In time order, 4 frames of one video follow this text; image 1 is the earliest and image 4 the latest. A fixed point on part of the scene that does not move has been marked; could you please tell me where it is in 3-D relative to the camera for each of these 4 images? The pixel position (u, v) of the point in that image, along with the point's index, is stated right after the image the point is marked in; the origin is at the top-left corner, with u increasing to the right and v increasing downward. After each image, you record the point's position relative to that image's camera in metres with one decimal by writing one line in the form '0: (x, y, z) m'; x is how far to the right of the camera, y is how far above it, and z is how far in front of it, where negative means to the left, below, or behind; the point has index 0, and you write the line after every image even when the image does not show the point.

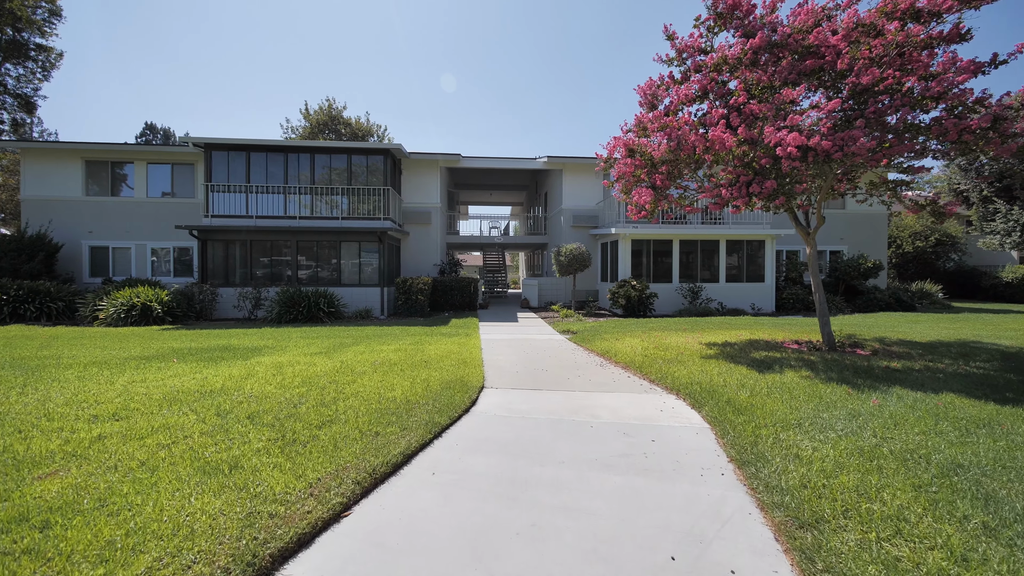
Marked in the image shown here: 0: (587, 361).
0: (+1.3, -1.2, +8.2) m
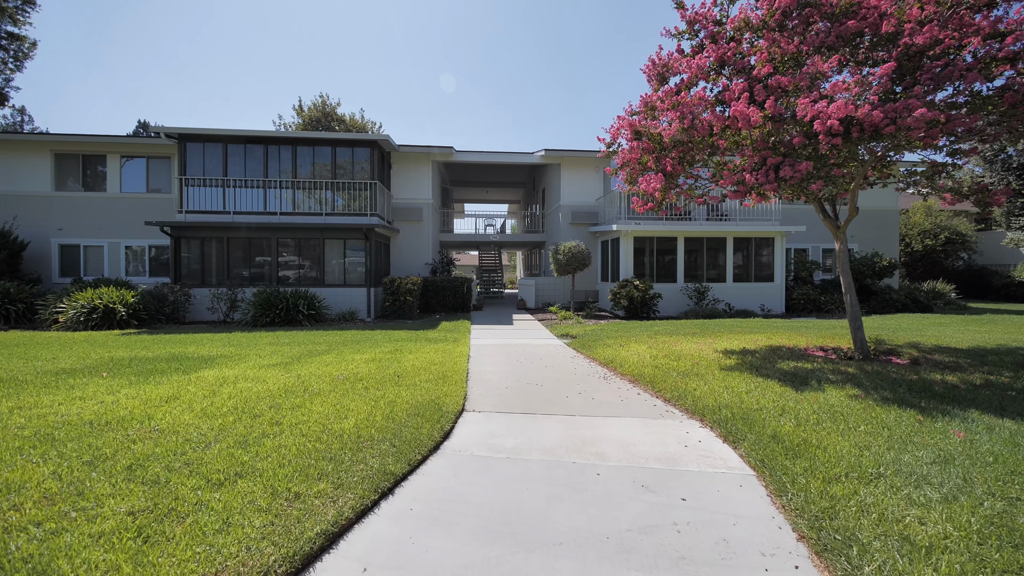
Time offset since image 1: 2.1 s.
0: (+1.1, -1.2, +7.1) m
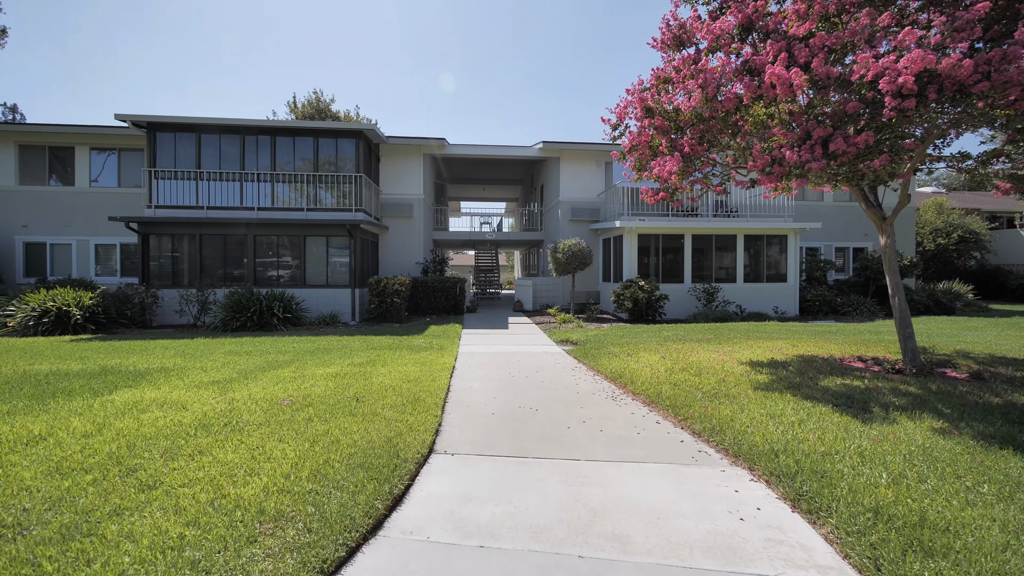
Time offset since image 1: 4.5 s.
0: (+1.0, -1.2, +5.9) m
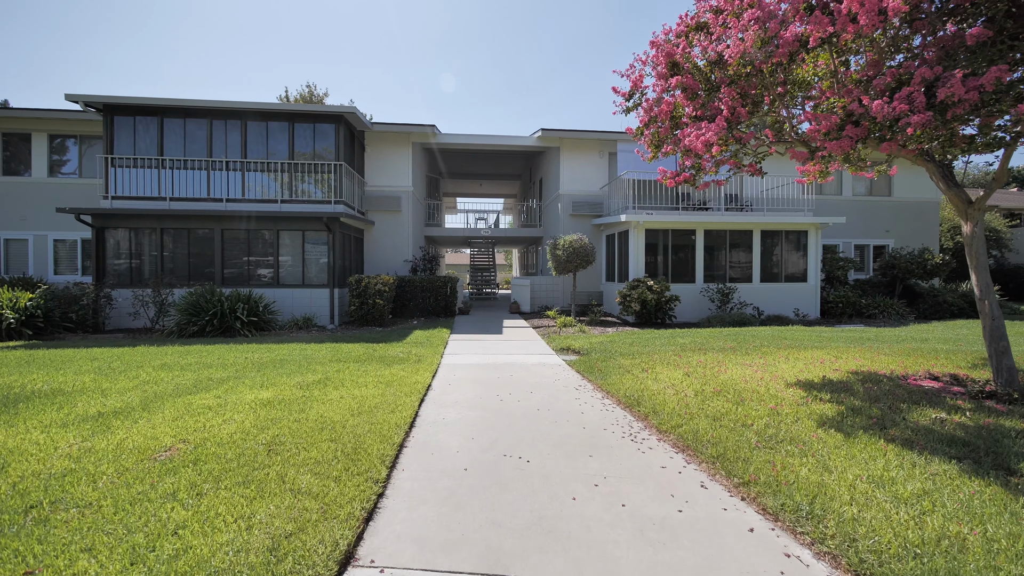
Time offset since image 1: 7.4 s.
0: (+0.9, -1.3, +4.4) m
